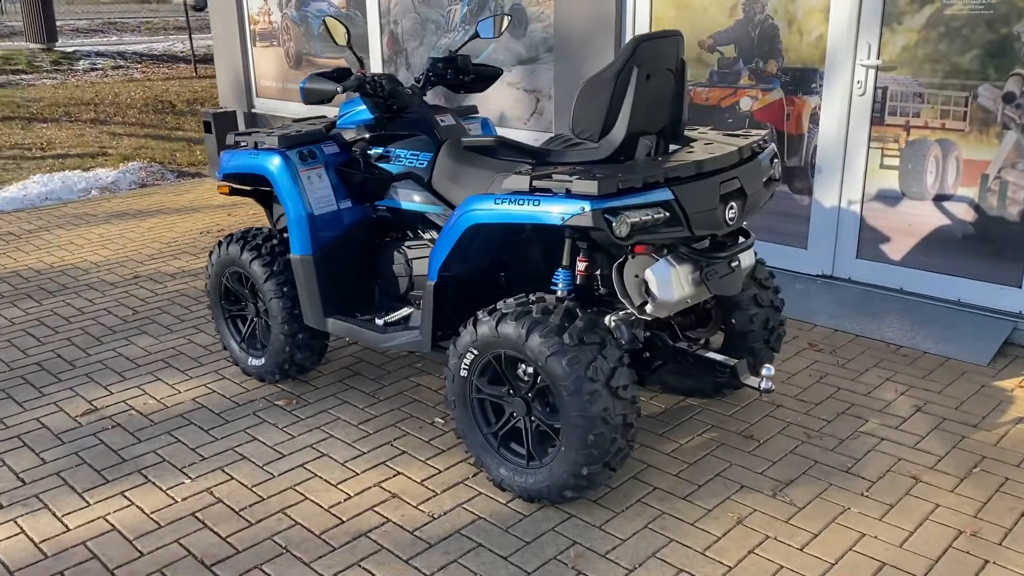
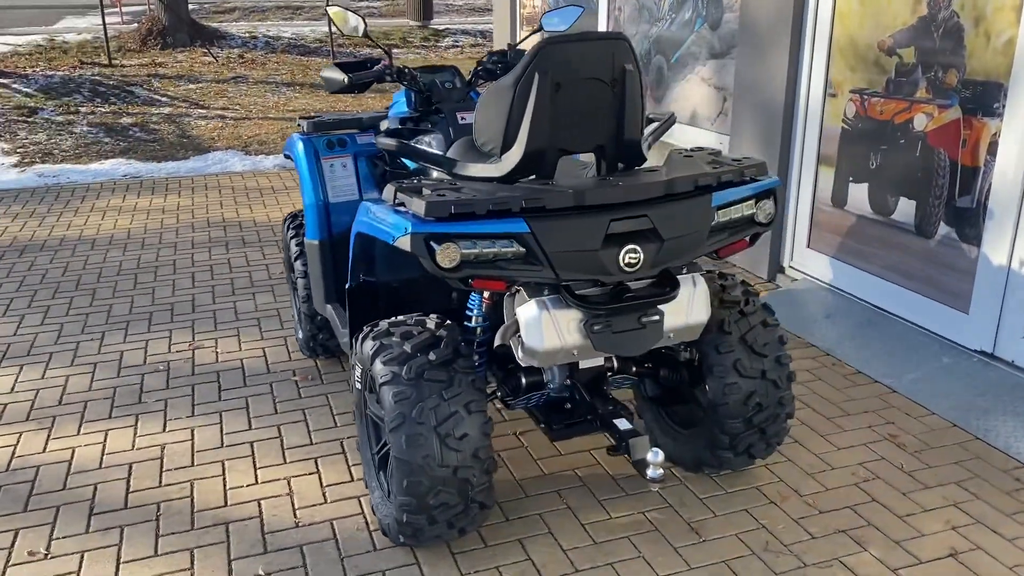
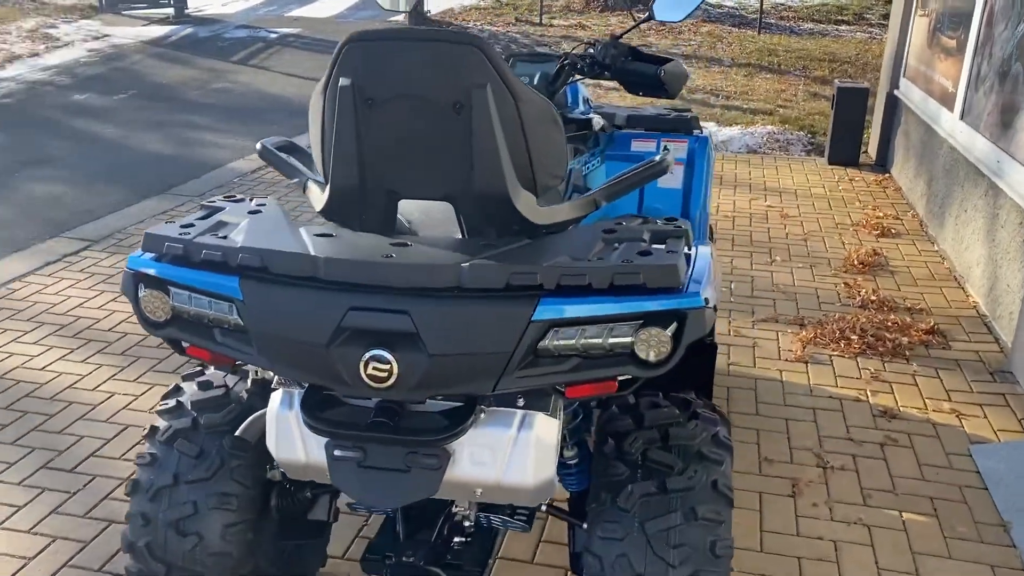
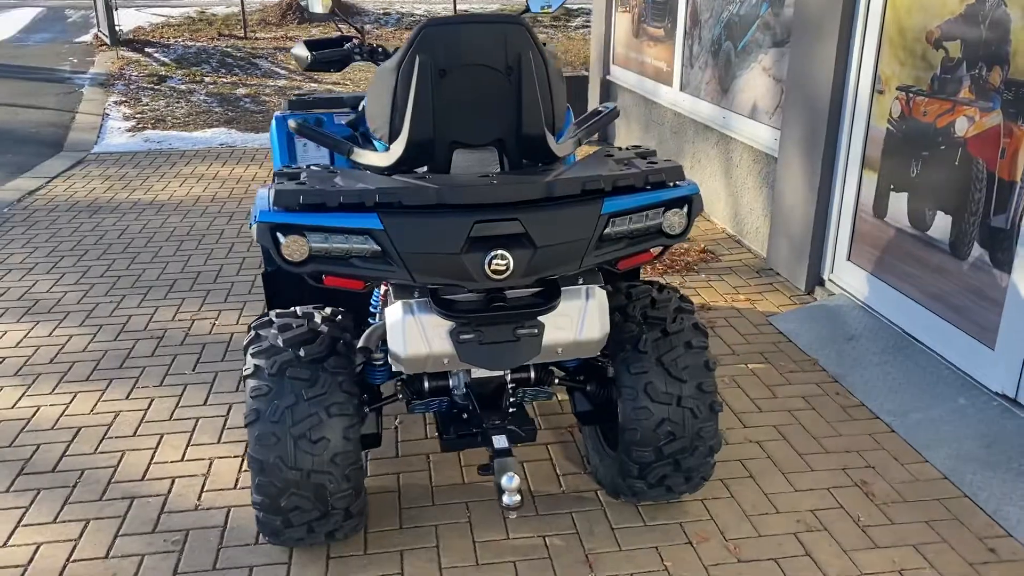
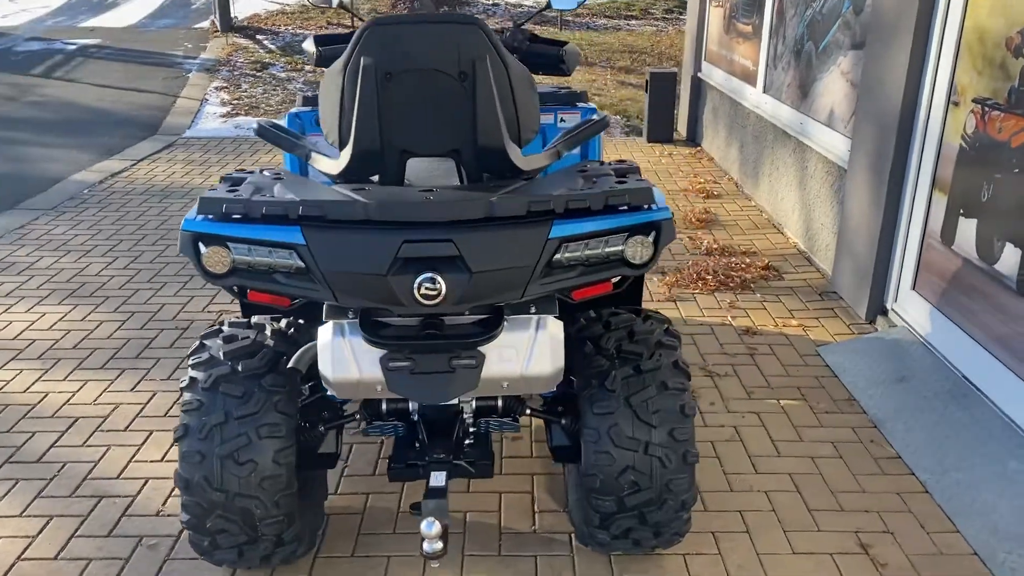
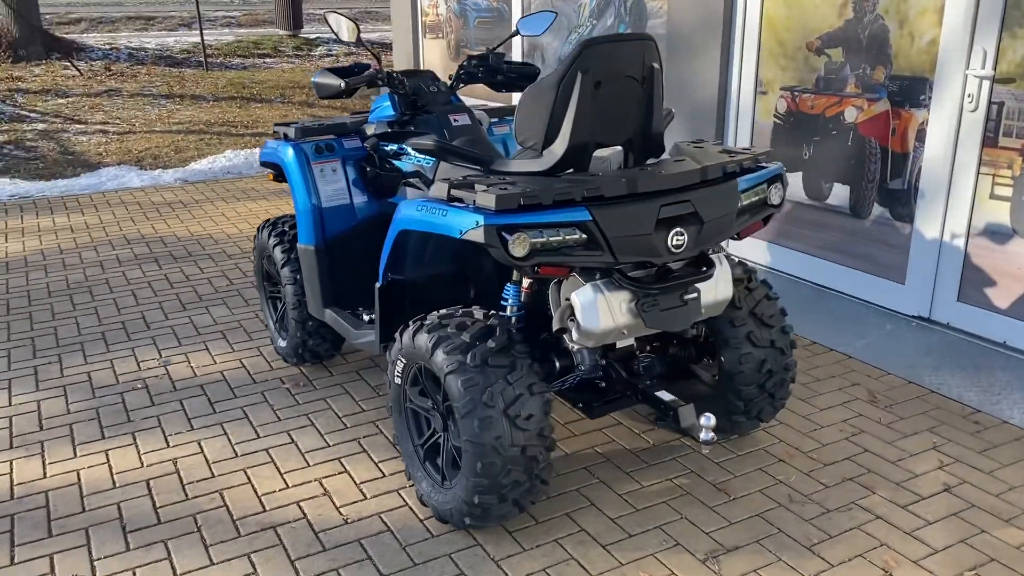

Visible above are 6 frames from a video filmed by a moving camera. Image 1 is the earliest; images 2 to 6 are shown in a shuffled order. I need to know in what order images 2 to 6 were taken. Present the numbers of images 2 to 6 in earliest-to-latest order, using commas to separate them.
6, 2, 4, 5, 3
